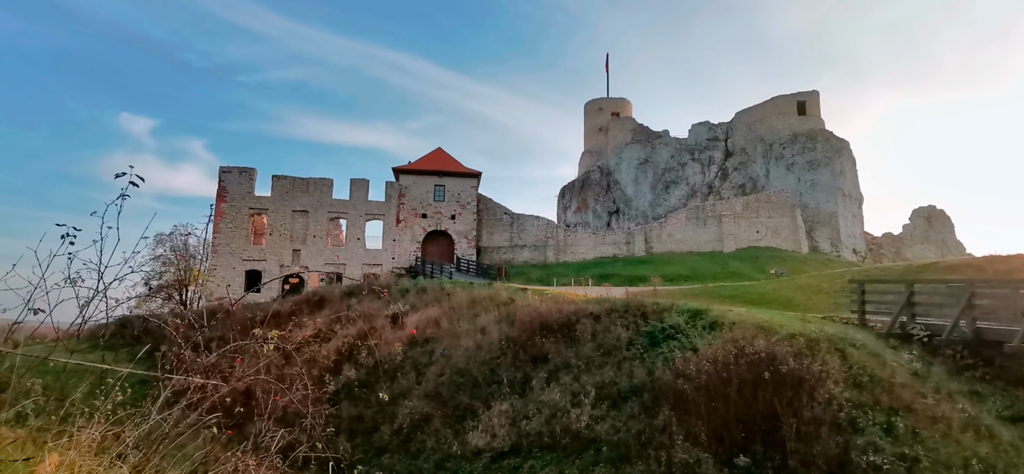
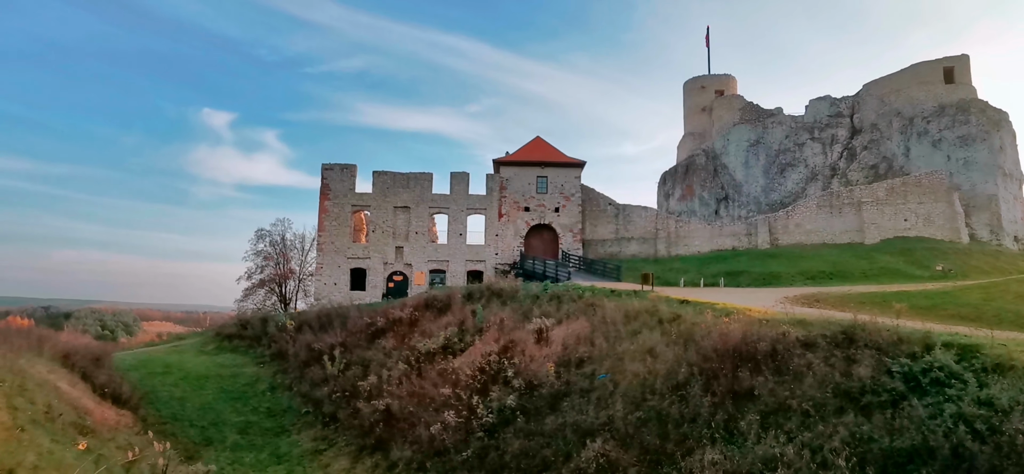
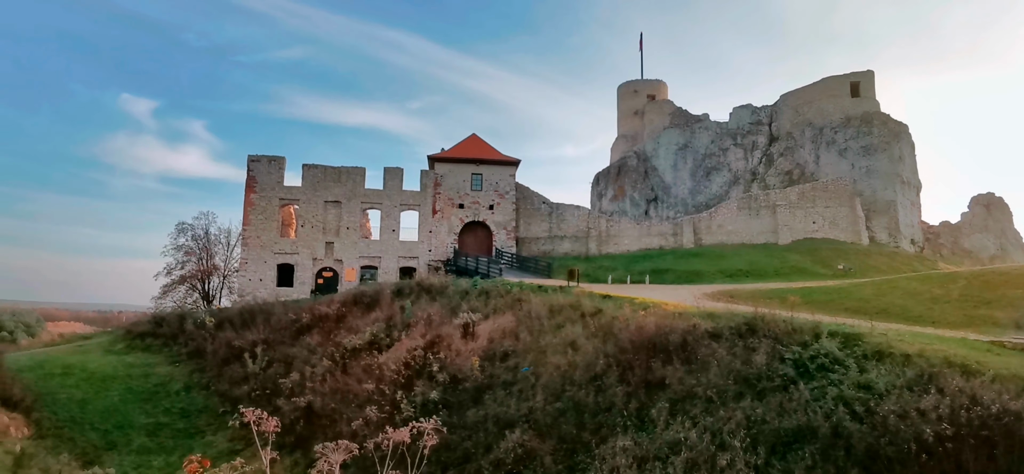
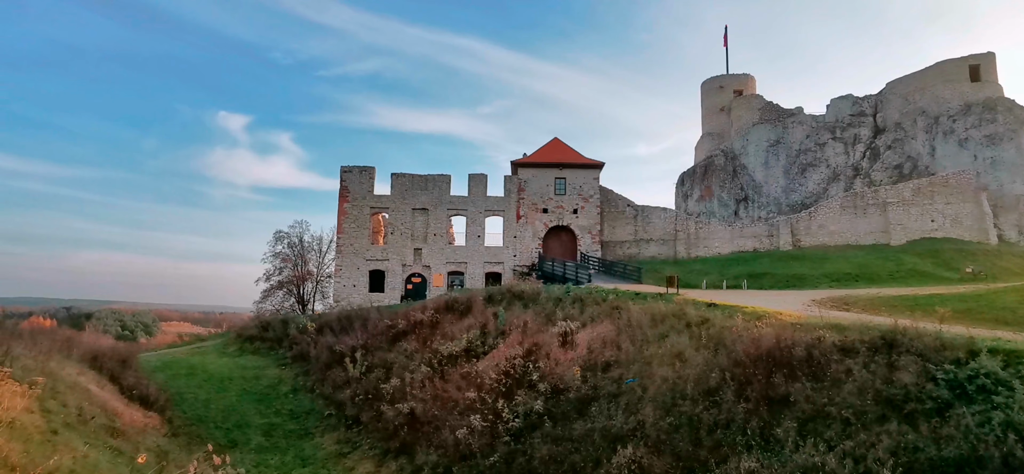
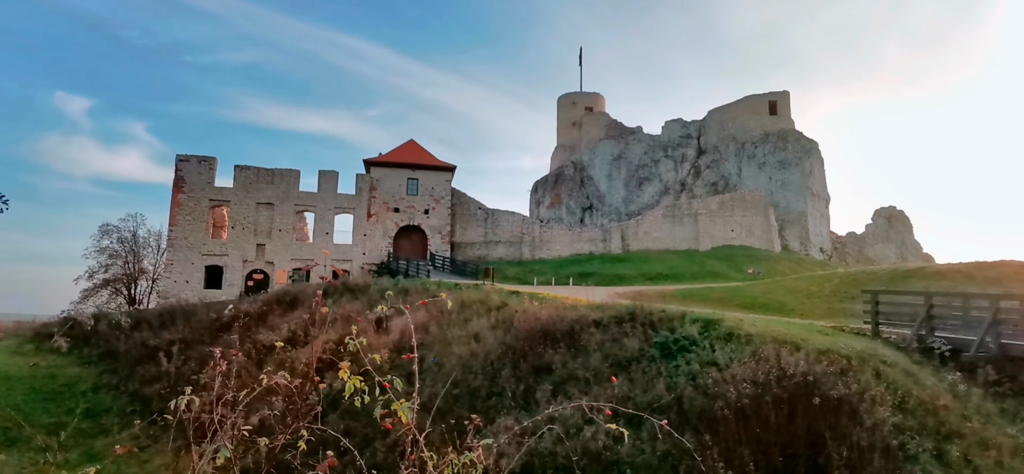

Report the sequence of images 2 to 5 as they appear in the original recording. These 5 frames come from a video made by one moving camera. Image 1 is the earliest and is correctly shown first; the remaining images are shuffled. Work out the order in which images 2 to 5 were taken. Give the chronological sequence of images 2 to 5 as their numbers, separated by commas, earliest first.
5, 3, 2, 4
